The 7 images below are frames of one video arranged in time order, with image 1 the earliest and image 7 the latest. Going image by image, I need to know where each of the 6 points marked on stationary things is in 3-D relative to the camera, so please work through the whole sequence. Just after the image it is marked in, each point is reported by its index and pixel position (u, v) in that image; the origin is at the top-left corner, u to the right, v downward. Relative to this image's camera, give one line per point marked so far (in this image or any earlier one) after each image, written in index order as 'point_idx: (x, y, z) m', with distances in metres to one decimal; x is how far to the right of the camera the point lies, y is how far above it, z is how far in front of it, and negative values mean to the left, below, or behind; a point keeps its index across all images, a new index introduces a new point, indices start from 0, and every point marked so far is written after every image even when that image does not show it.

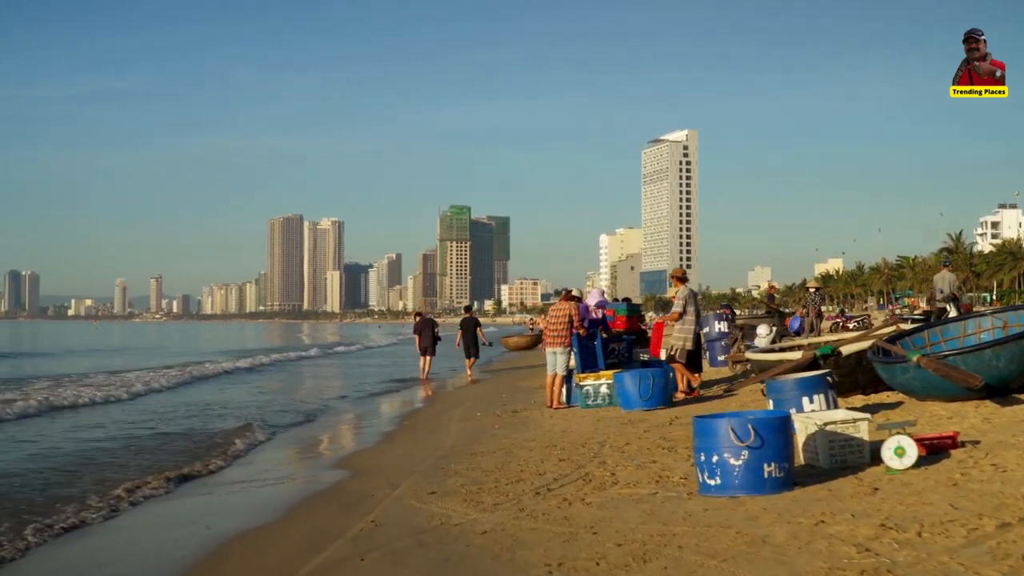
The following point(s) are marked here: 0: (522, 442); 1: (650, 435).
0: (+0.1, -1.8, +10.6) m
1: (+1.6, -1.7, +10.1) m
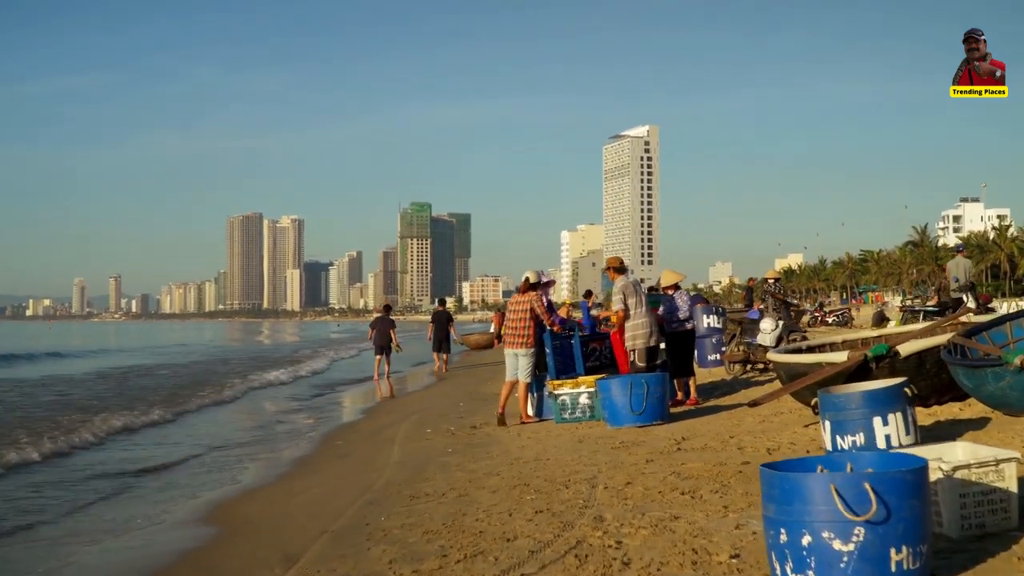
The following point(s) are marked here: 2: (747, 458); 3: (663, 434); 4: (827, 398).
0: (-0.3, -1.7, +7.9) m
1: (+1.2, -1.5, +7.4) m
2: (+2.0, -1.4, +7.5) m
3: (+1.6, -1.5, +9.2) m
4: (+2.4, -0.8, +6.9) m
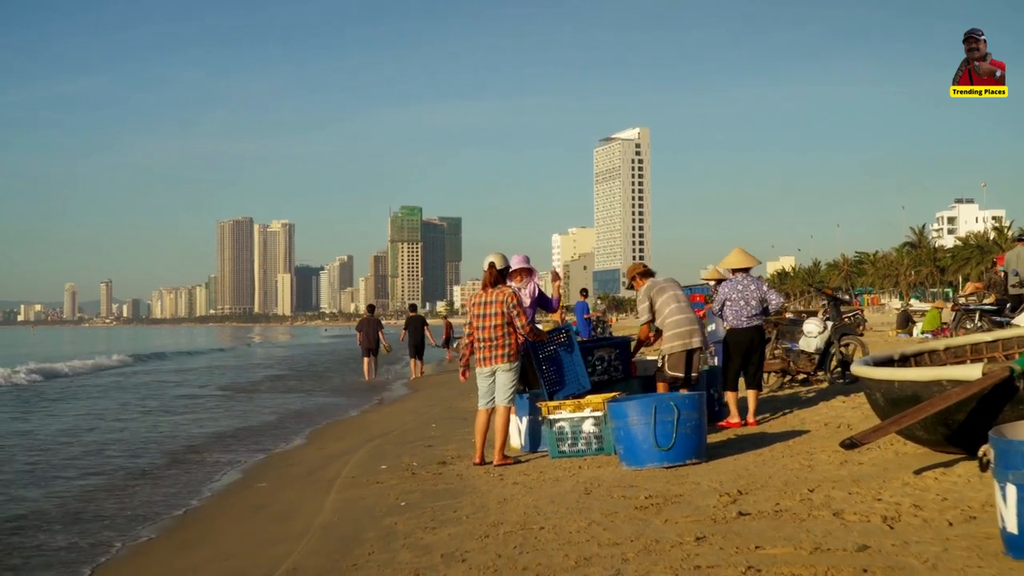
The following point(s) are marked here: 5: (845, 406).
0: (-0.4, -1.6, +5.1) m
1: (+1.1, -1.4, +4.6) m
2: (+1.8, -1.3, +4.7) m
3: (+1.4, -1.4, +6.4) m
4: (+2.3, -0.7, +4.1) m
5: (+3.5, -1.3, +9.5) m
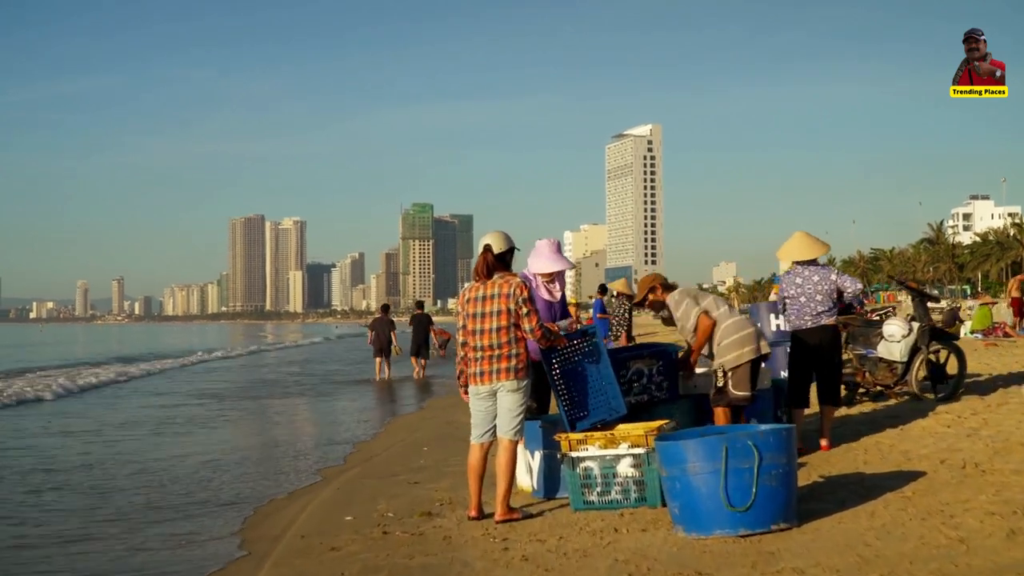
0: (-0.4, -1.5, +2.9) m
1: (+1.1, -1.3, +2.4) m
2: (+1.8, -1.3, +2.5) m
3: (+1.4, -1.3, +4.2) m
4: (+2.3, -0.7, +1.9) m
5: (+3.6, -1.2, +7.3) m
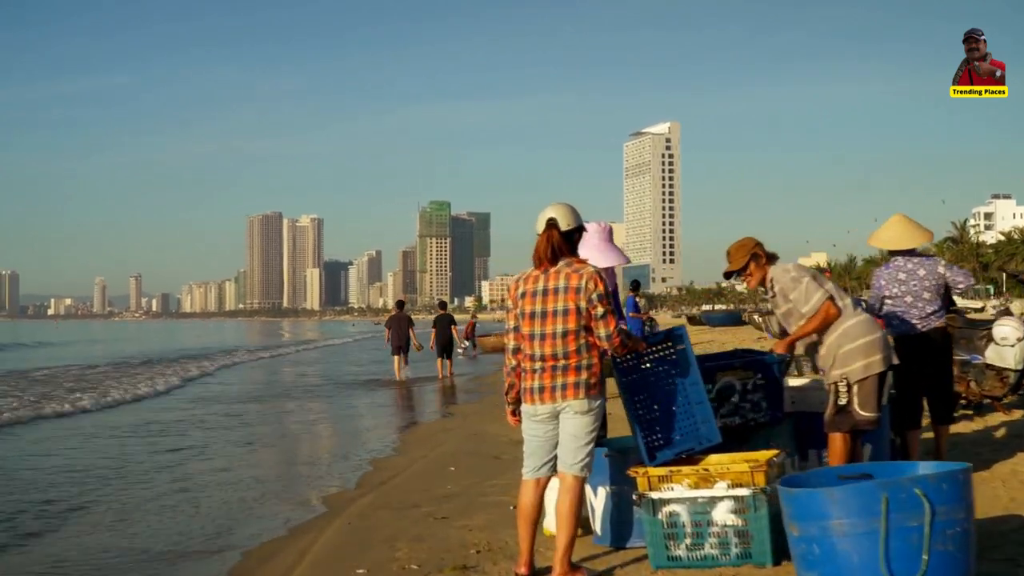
0: (-0.1, -1.4, +1.5) m
1: (+1.3, -1.3, +1.0) m
2: (+2.1, -1.2, +1.1) m
3: (+1.7, -1.3, +2.8) m
4: (+2.5, -0.6, +0.5) m
5: (+4.0, -1.2, +5.8) m
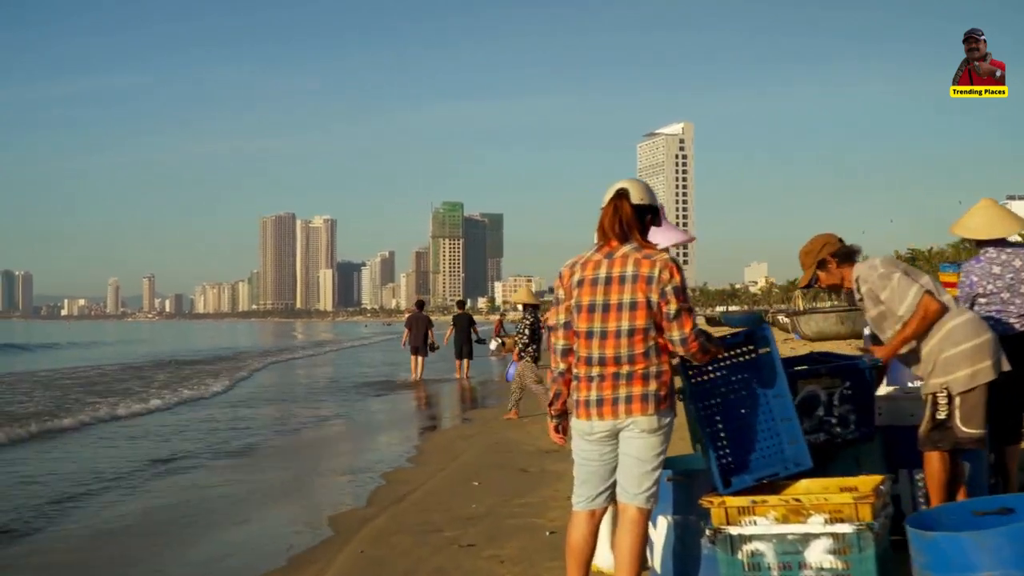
0: (0.0, -1.4, +0.7) m
1: (+1.5, -1.2, +0.1) m
2: (+2.2, -1.2, +0.2) m
3: (+1.9, -1.2, +1.9) m
4: (+2.7, -0.6, -0.4) m
5: (+4.2, -1.1, +4.9) m
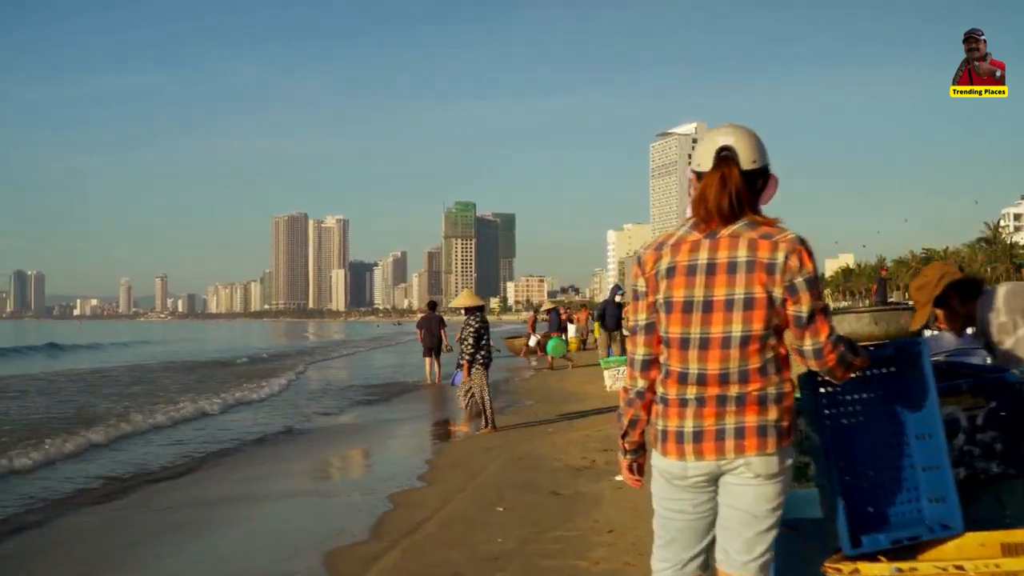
0: (+0.1, -1.4, -0.4) m
1: (+1.6, -1.2, -0.9) m
2: (+2.4, -1.1, -0.8) m
3: (+2.0, -1.2, +0.9) m
4: (+2.8, -0.6, -1.5) m
5: (+4.4, -1.1, +3.9) m
